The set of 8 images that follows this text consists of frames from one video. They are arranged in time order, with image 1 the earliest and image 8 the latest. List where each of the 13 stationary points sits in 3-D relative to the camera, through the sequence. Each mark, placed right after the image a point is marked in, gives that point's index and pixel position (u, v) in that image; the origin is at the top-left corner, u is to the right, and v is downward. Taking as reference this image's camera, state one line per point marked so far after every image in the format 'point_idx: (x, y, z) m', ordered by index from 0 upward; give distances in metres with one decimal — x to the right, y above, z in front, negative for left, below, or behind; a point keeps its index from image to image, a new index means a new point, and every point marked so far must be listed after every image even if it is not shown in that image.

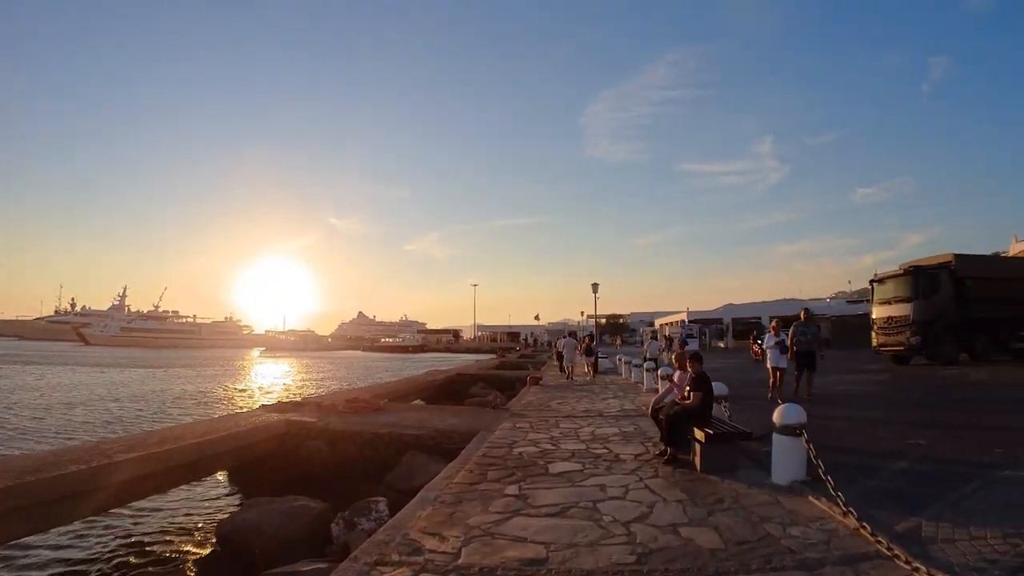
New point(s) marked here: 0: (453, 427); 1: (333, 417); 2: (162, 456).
0: (-1.2, -2.8, +12.7) m
1: (-4.2, -3.0, +15.0) m
2: (-6.7, -3.2, +12.0) m
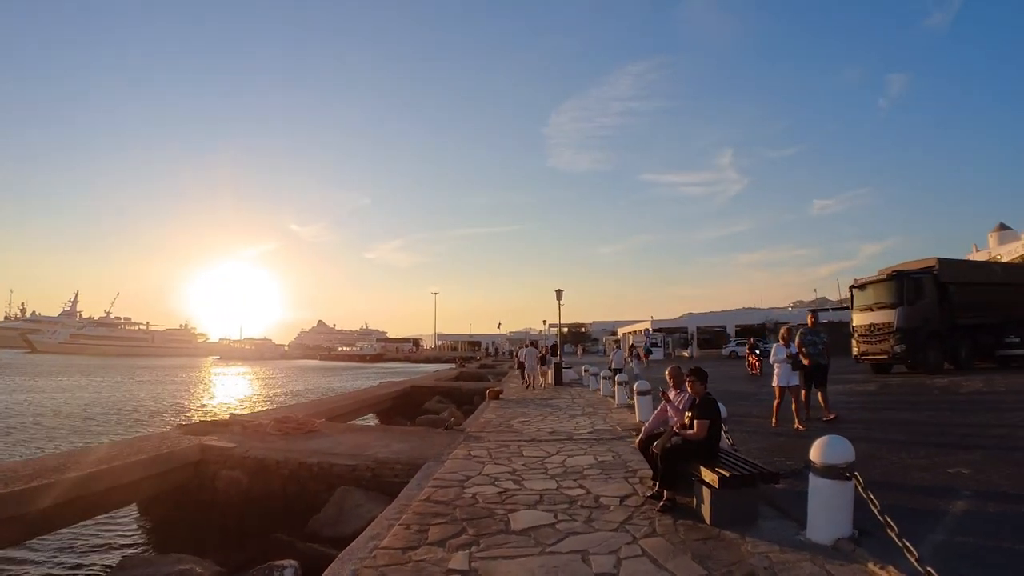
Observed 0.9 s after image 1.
0: (-1.9, -2.8, +10.5) m
1: (-5.1, -3.0, +12.7) m
2: (-7.4, -3.1, +9.6) m
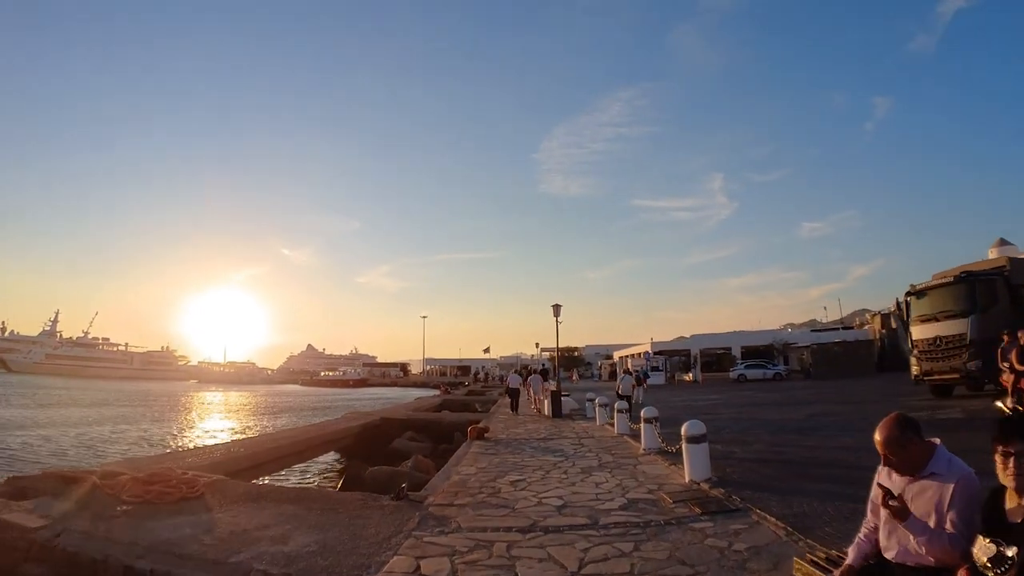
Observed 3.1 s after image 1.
0: (-2.0, -2.5, +5.9) m
1: (-5.3, -2.9, +8.0) m
2: (-7.5, -2.9, +4.8) m
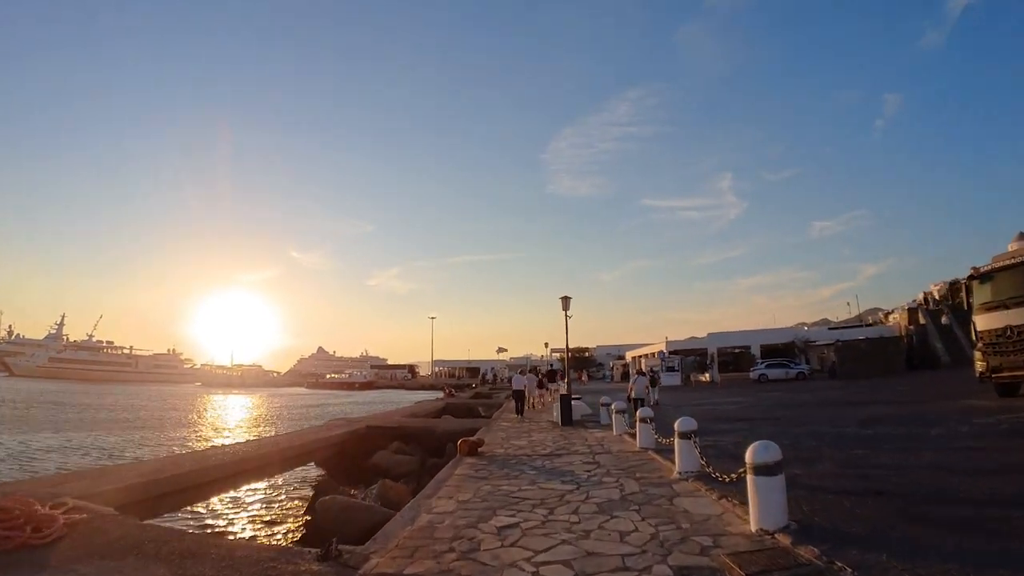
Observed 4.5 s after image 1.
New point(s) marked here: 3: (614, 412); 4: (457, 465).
0: (-2.2, -2.2, +3.1) m
1: (-5.5, -2.6, +5.2) m
2: (-7.7, -2.6, +2.1) m
3: (+2.7, -3.4, +17.2) m
4: (-1.0, -3.3, +11.8) m
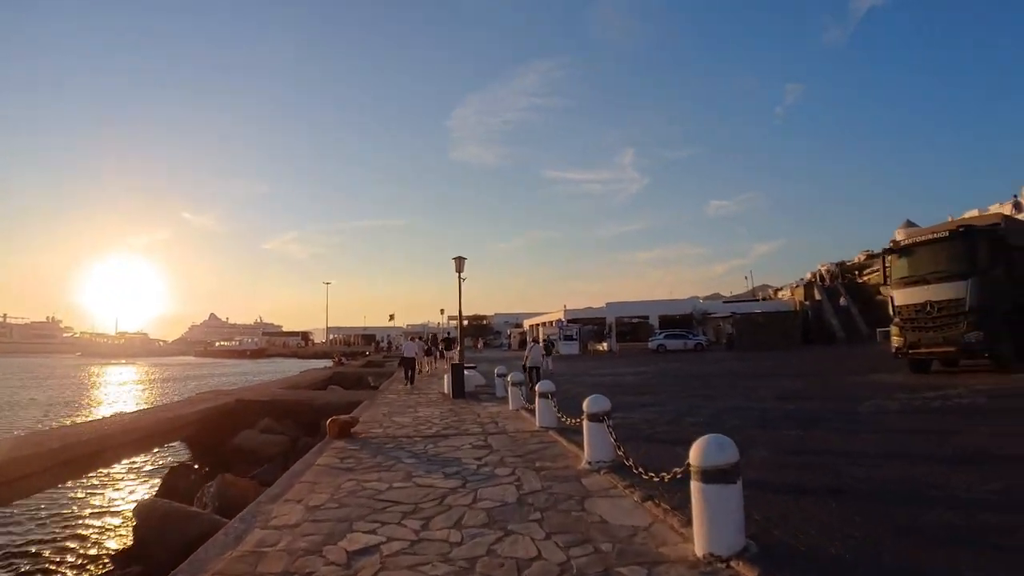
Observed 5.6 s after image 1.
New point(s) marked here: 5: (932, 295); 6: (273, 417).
0: (-2.7, -1.8, +0.8) m
1: (-6.3, -2.0, +2.4) m
2: (-8.0, -2.1, -1.0) m
3: (0.0, -2.3, +15.5) m
4: (-2.9, -2.5, +9.6) m
5: (+8.6, -0.2, +13.0) m
6: (-7.1, -3.8, +19.1) m
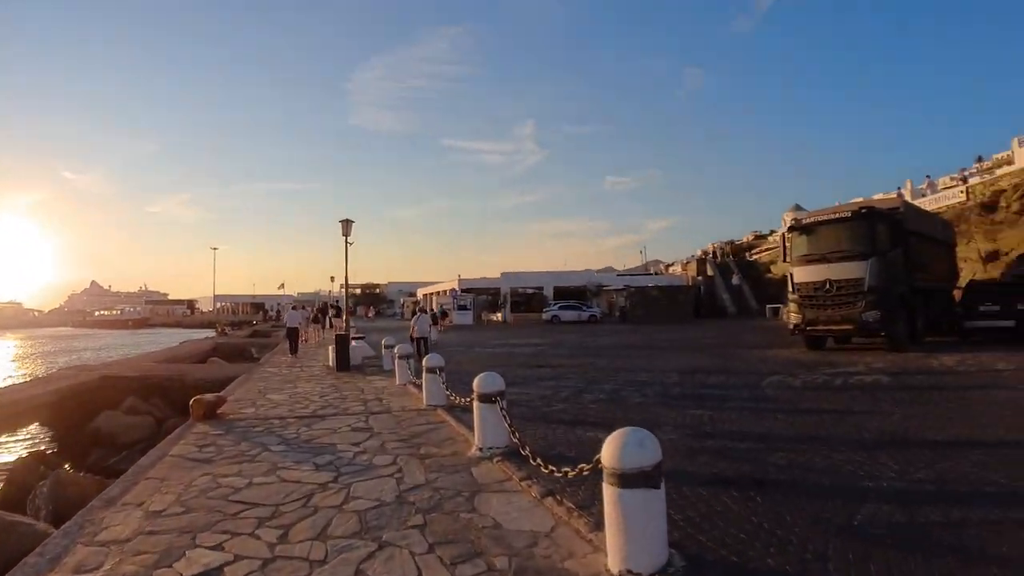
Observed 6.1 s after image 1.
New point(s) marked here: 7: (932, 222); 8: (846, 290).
0: (-2.9, -1.7, -0.5) m
1: (-6.6, -1.8, +0.7) m
2: (-7.8, -2.1, -3.0) m
3: (-2.3, -1.6, +14.5) m
4: (-4.3, -2.0, +8.3) m
5: (+6.6, +0.3, +13.1) m
6: (-9.8, -2.9, +17.1) m
7: (+9.6, +1.5, +14.5) m
8: (+6.8, 0.0, +12.9) m
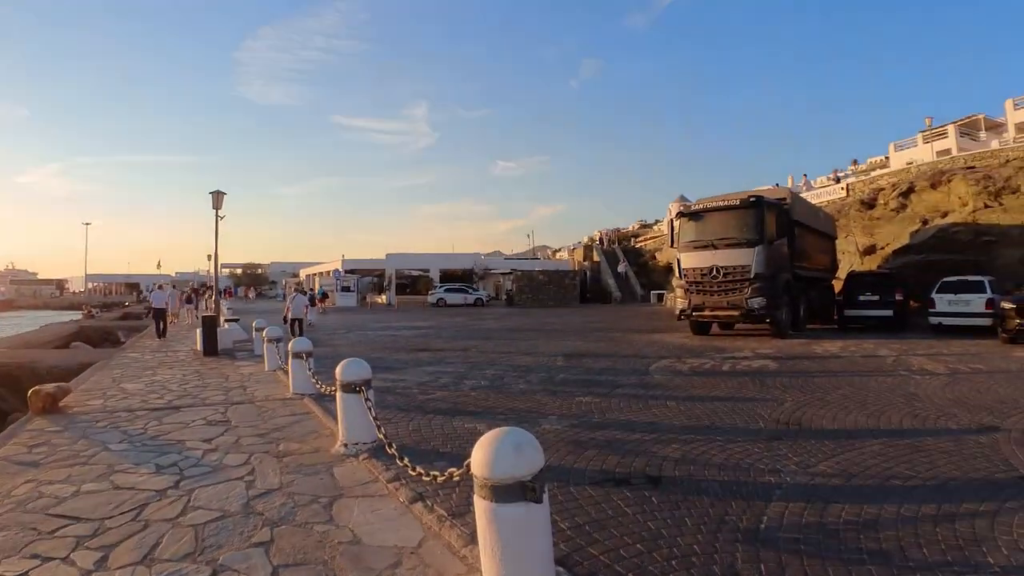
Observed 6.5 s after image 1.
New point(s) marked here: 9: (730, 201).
0: (-2.8, -1.6, -1.7) m
1: (-6.7, -1.6, -1.1) m
2: (-7.4, -1.9, -4.9) m
3: (-4.6, -1.2, +13.2) m
4: (-5.6, -1.7, +6.7) m
5: (+4.4, +0.6, +13.2) m
6: (-12.5, -2.2, +14.6) m
7: (+7.2, +1.7, +15.0) m
8: (+4.6, +0.2, +13.1) m
9: (+4.6, +1.9, +13.3) m
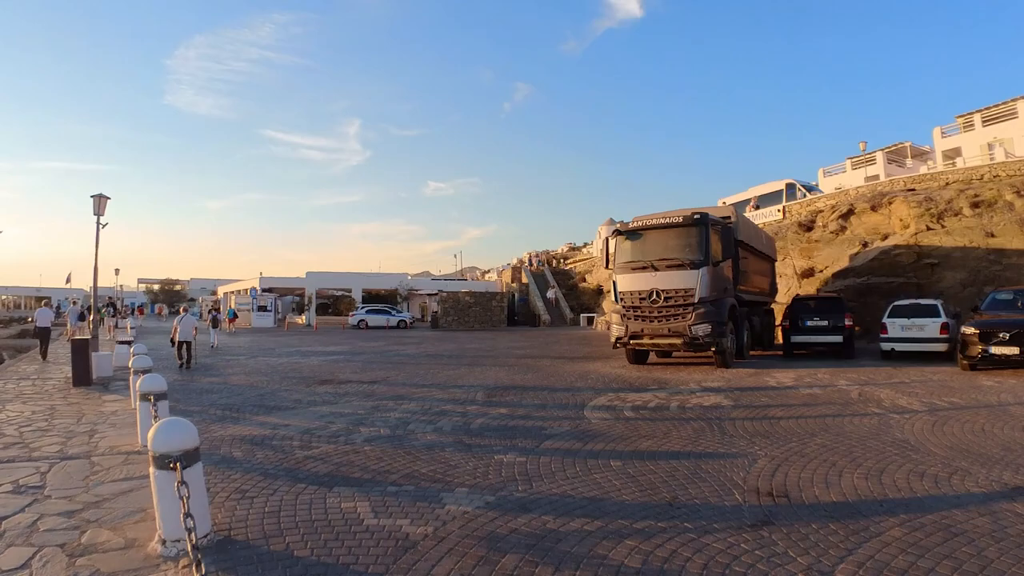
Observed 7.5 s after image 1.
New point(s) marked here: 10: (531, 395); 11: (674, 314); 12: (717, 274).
0: (-2.7, -1.5, -3.7) m
1: (-6.6, -1.6, -3.6) m
2: (-6.8, -1.7, -7.4) m
3: (-6.1, -1.6, +10.9) m
4: (-6.4, -1.9, +4.4) m
5: (+2.8, +0.2, +12.0) m
6: (-14.1, -2.6, +11.4) m
7: (+5.4, +1.2, +14.1) m
8: (+3.0, -0.2, +11.8) m
9: (+3.0, +1.4, +12.1) m
10: (+0.4, -1.7, +9.6) m
11: (+3.0, -0.4, +11.9) m
12: (+3.9, +0.4, +12.0) m
